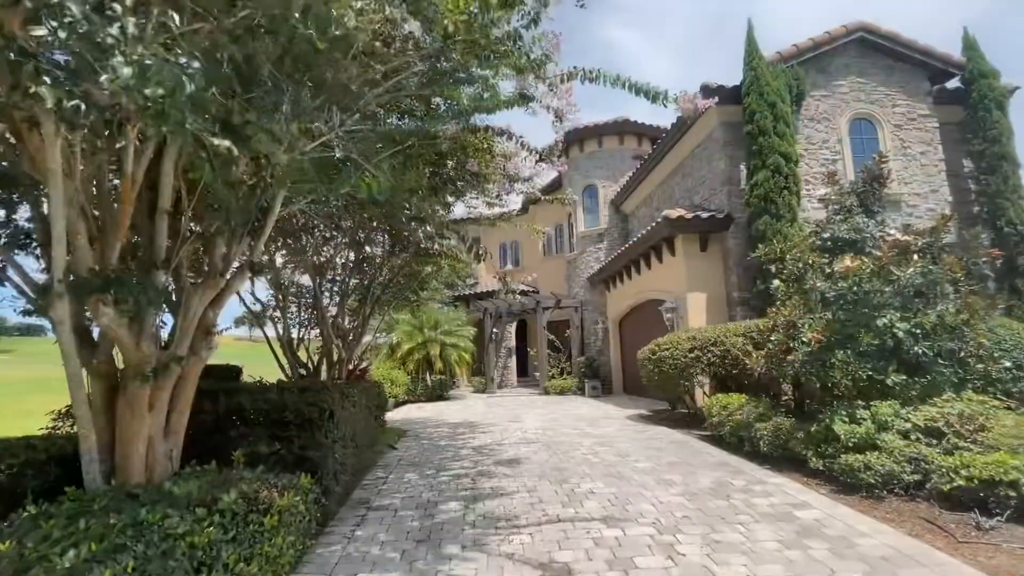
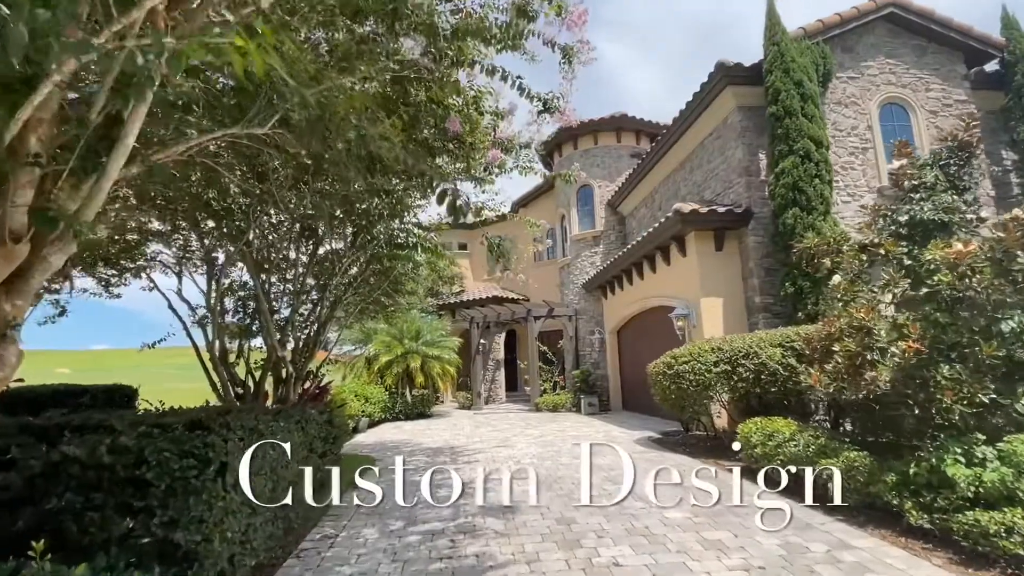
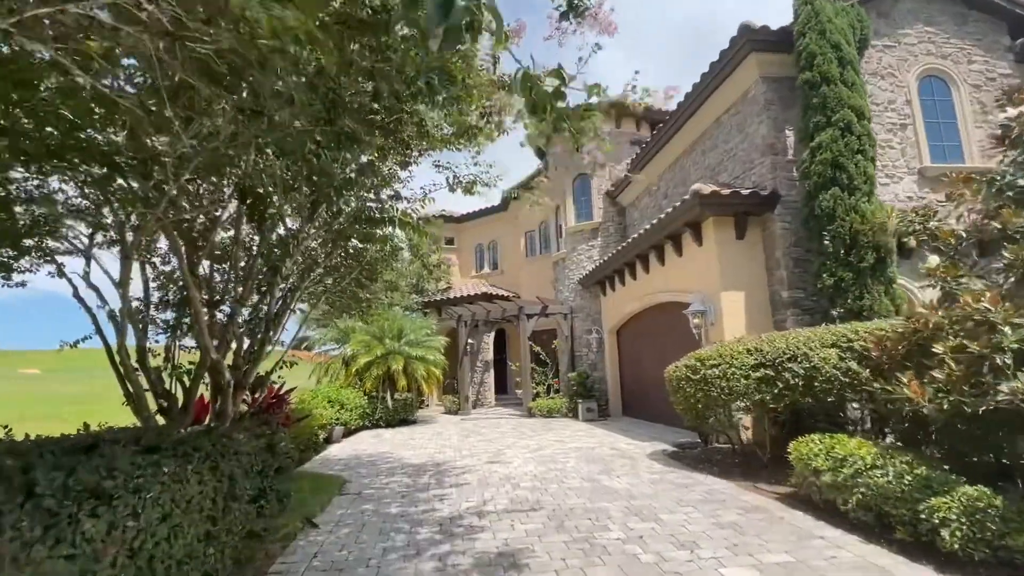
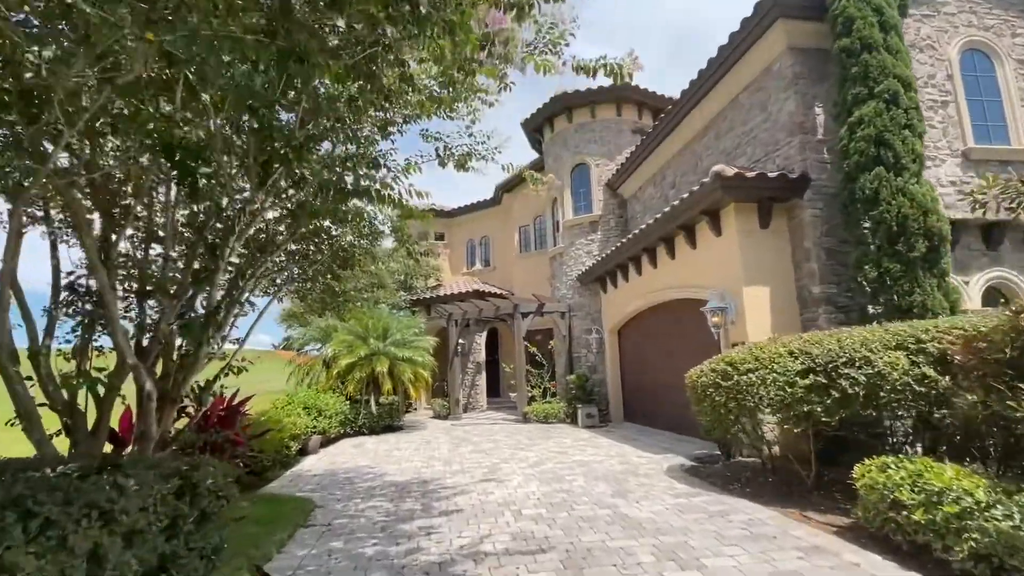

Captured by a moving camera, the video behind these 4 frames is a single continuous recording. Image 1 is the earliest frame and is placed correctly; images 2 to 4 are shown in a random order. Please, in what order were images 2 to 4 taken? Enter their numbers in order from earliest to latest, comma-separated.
2, 3, 4
